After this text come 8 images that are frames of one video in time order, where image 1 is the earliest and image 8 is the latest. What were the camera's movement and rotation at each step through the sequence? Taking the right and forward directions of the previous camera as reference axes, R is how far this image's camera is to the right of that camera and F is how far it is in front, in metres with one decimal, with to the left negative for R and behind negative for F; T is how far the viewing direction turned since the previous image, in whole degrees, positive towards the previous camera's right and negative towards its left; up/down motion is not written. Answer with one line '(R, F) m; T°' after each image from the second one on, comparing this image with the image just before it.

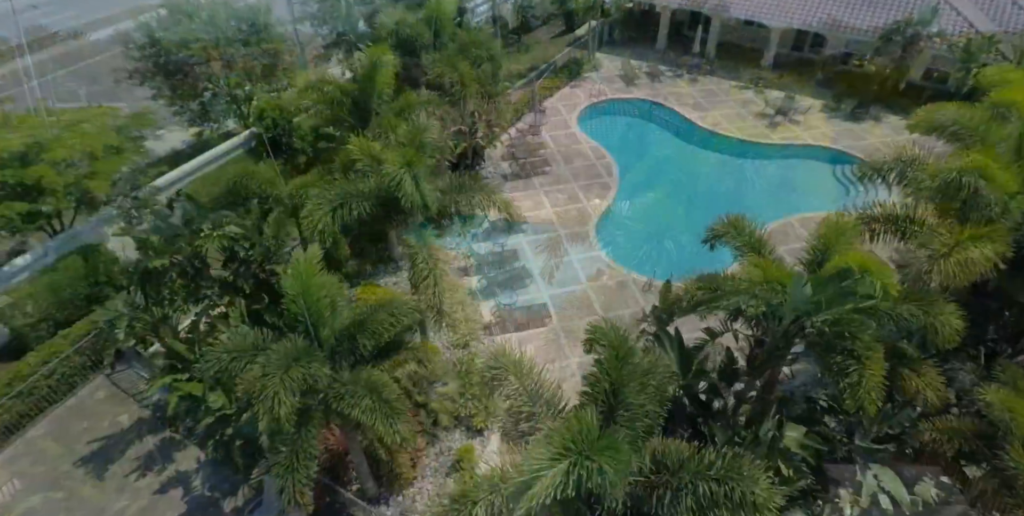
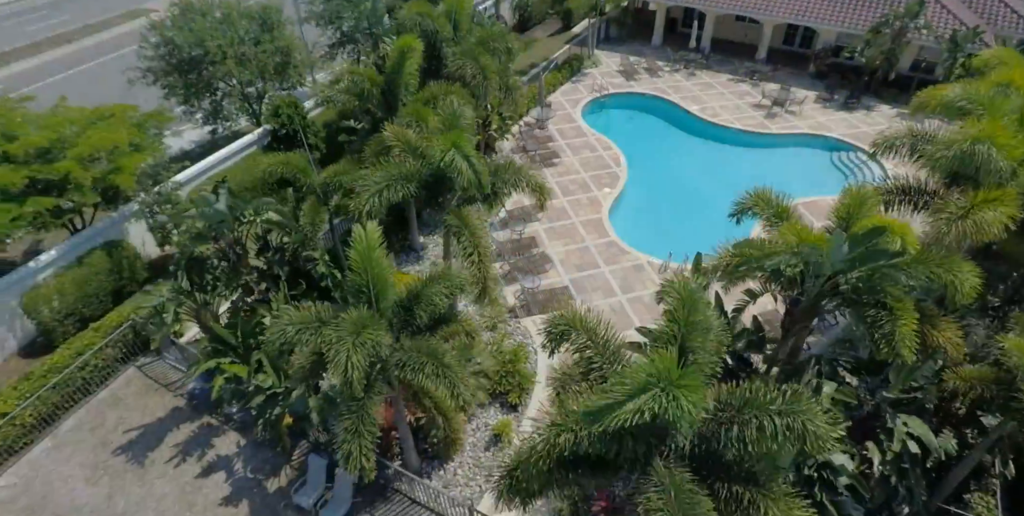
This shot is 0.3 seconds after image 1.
(-1.1, -0.5) m; +2°
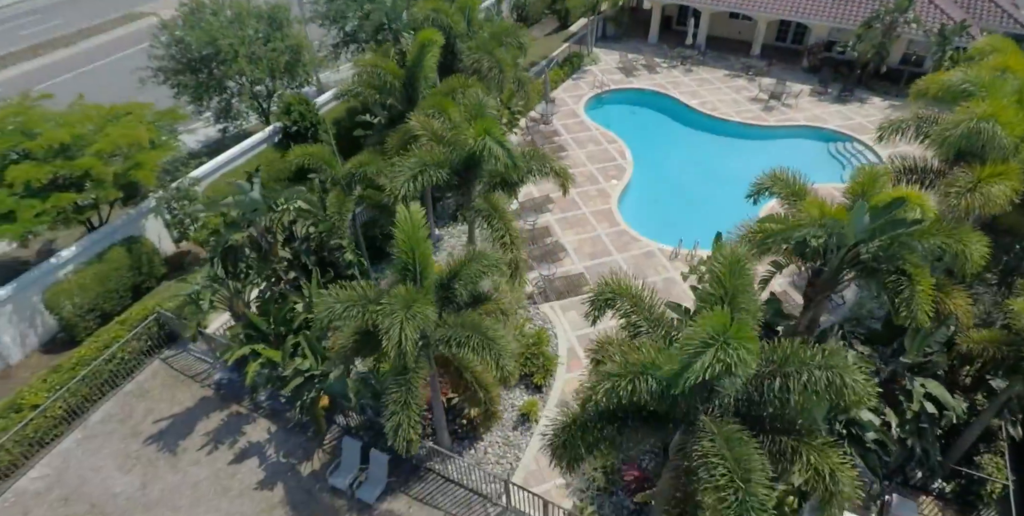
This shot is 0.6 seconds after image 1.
(-0.8, -0.4) m; +1°
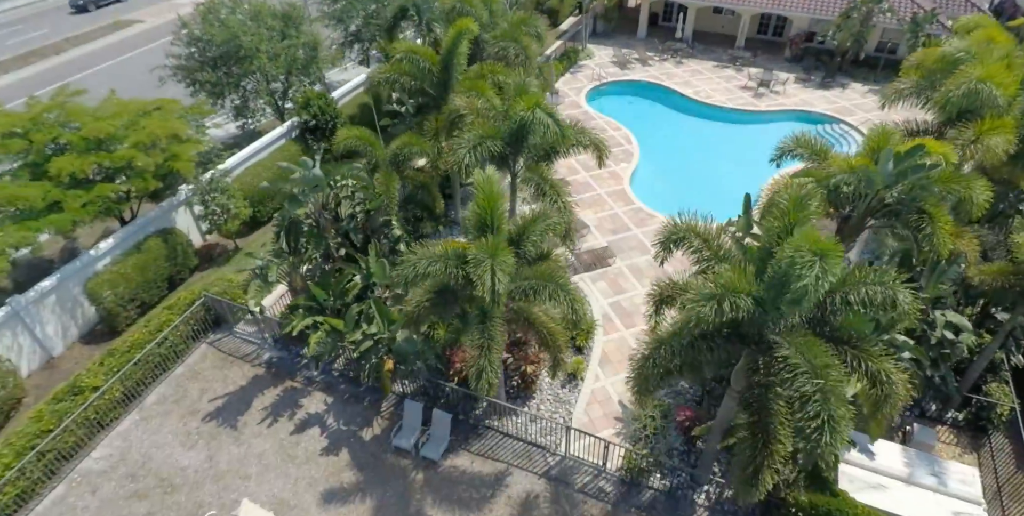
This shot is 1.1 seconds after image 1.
(-1.7, -0.8) m; +3°
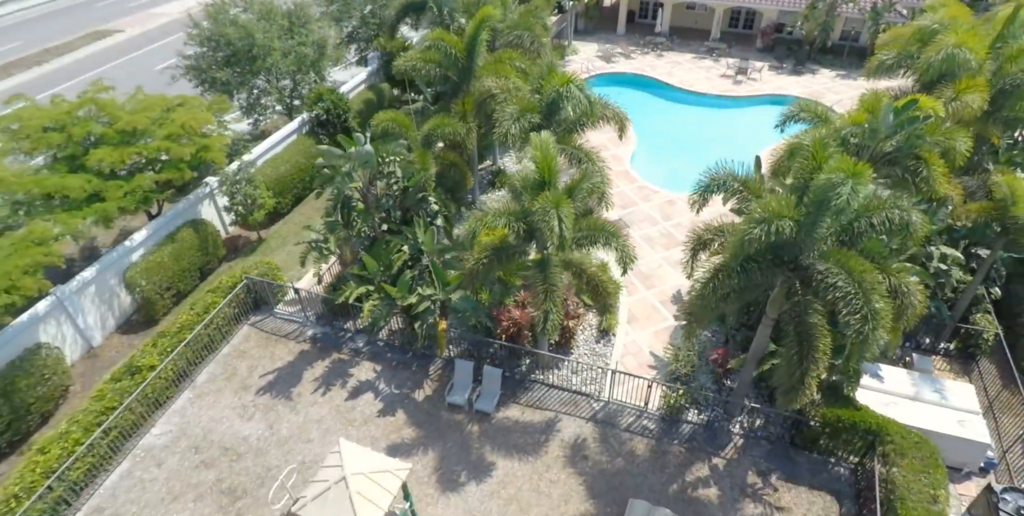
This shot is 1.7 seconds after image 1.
(-1.8, -1.0) m; +3°
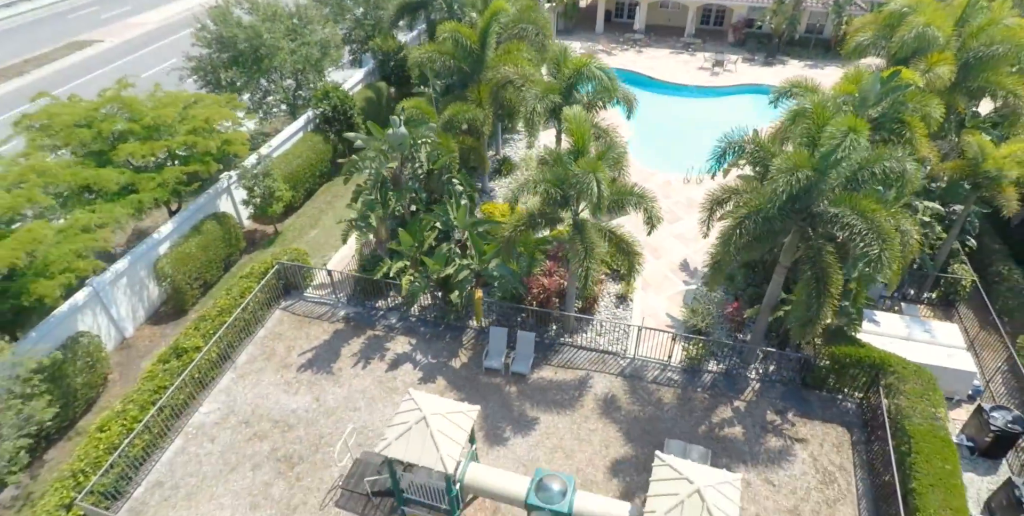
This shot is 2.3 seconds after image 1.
(-1.5, -0.9) m; +3°
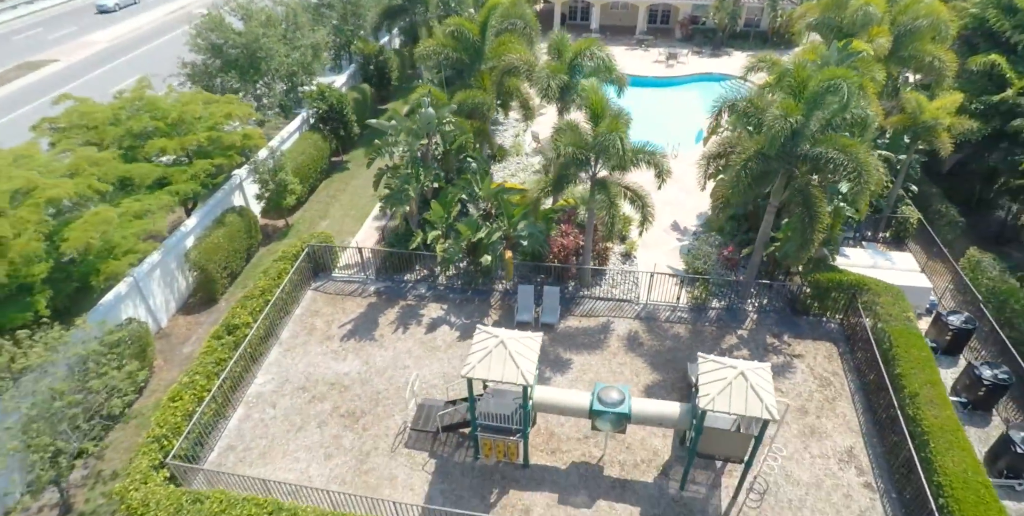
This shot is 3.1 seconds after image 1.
(-2.2, -1.5) m; +5°
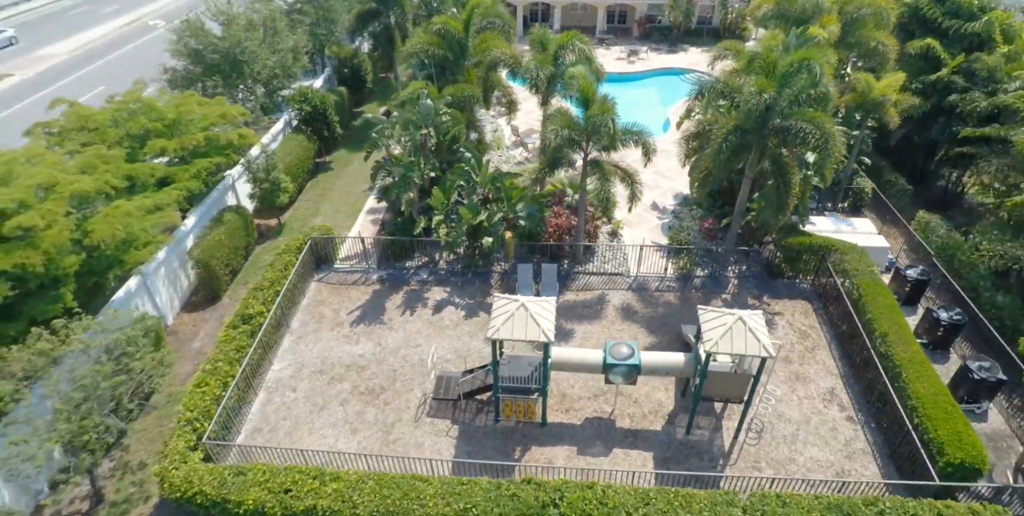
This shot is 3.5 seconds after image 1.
(-1.2, -0.9) m; +4°
